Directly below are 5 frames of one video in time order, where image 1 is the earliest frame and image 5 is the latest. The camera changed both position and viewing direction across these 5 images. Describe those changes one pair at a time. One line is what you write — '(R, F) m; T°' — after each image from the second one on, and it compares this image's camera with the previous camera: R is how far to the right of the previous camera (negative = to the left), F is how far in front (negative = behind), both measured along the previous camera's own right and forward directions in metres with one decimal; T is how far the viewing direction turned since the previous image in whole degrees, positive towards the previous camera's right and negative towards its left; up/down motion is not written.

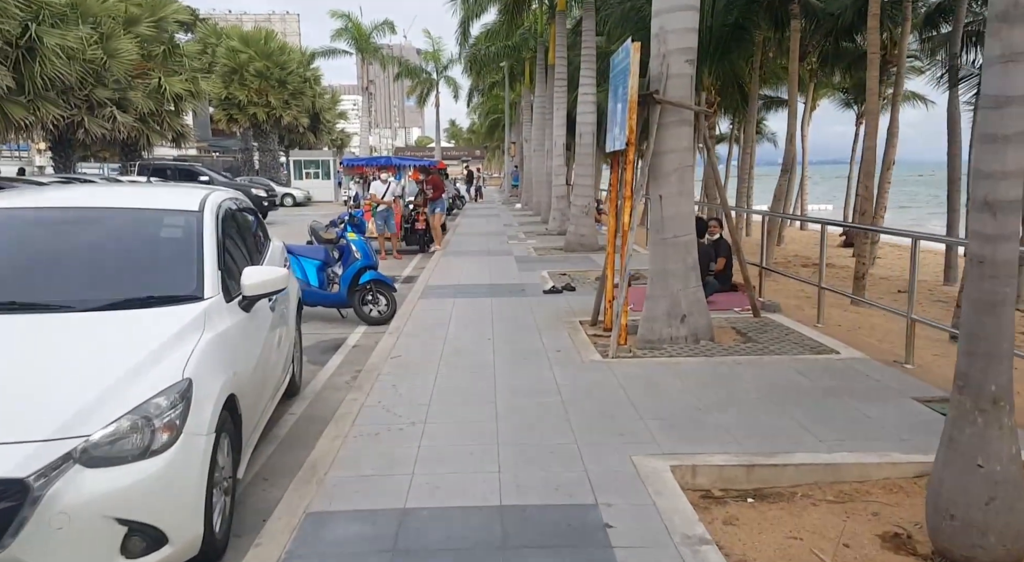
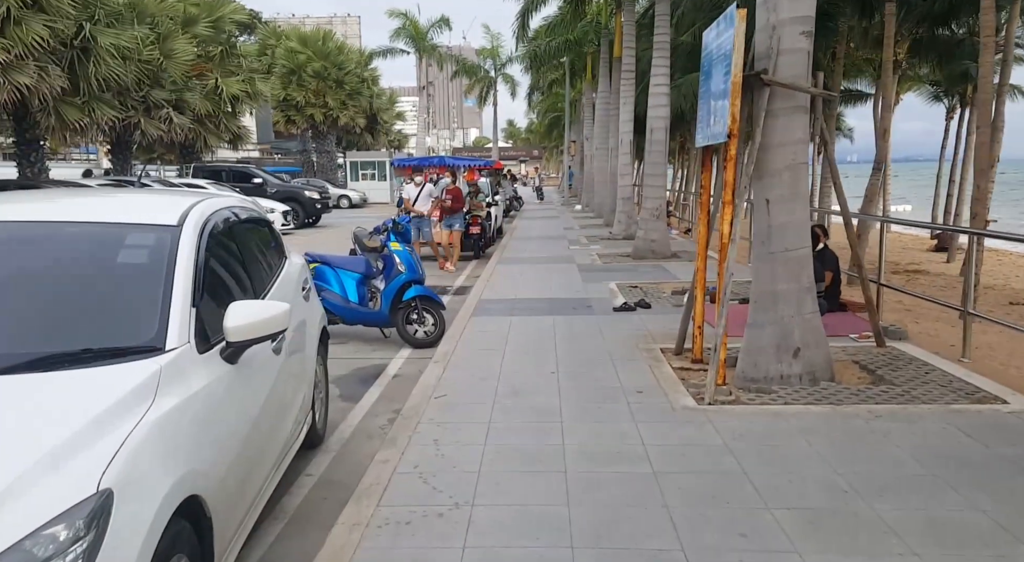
(-0.1, +1.3) m; -4°
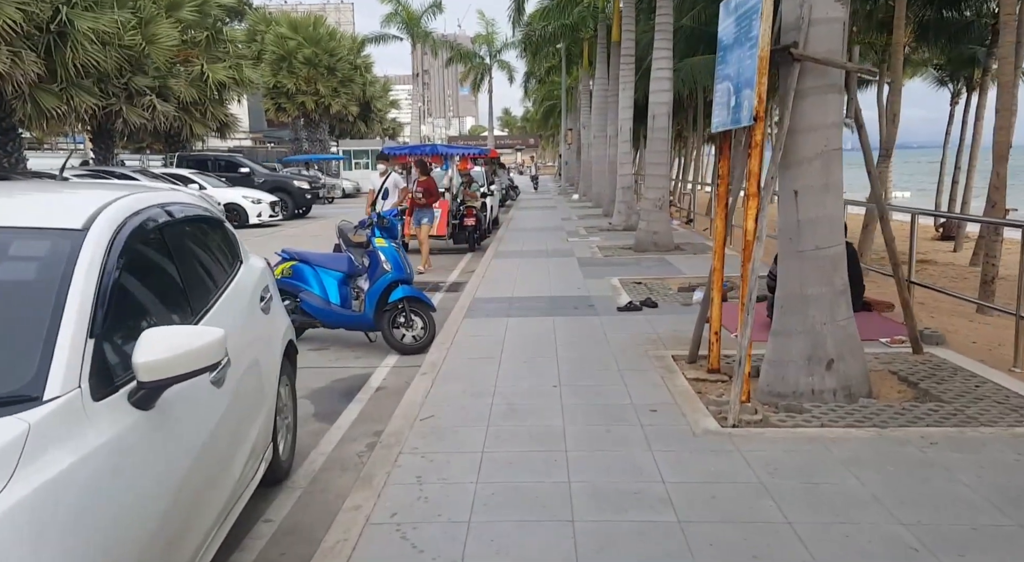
(0.0, +0.8) m; 0°
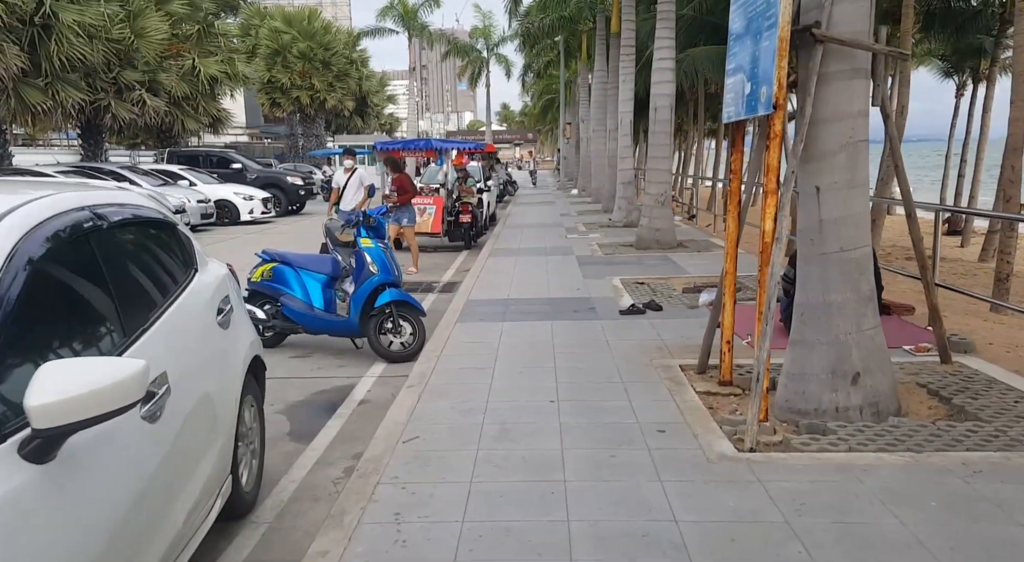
(0.0, +0.5) m; 0°
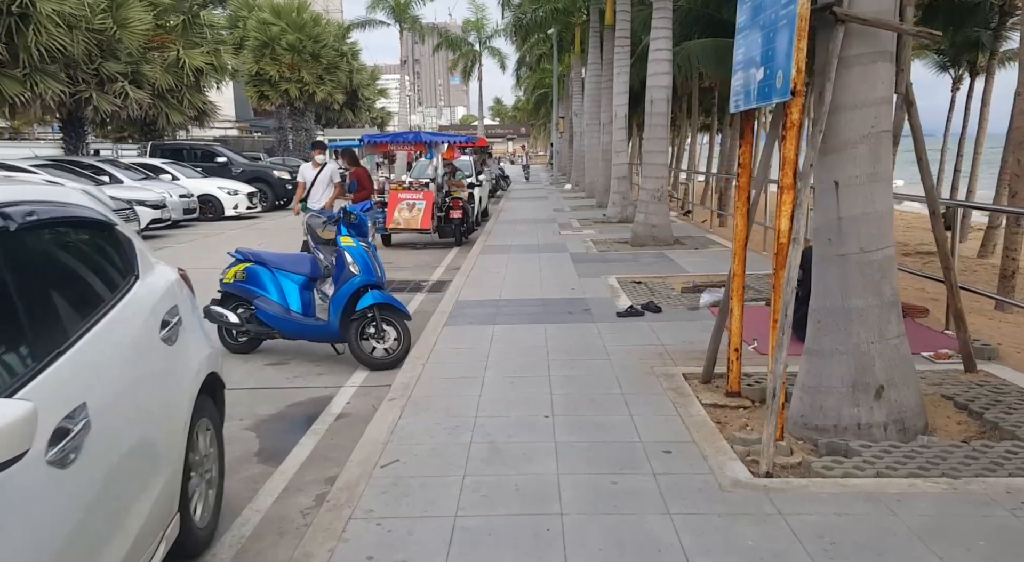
(0.0, +0.5) m; +1°
